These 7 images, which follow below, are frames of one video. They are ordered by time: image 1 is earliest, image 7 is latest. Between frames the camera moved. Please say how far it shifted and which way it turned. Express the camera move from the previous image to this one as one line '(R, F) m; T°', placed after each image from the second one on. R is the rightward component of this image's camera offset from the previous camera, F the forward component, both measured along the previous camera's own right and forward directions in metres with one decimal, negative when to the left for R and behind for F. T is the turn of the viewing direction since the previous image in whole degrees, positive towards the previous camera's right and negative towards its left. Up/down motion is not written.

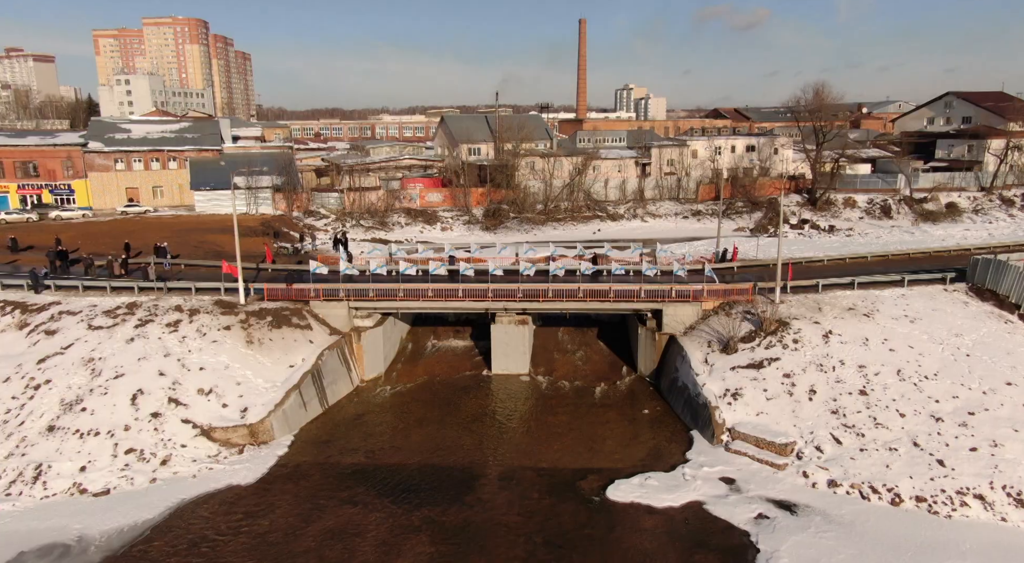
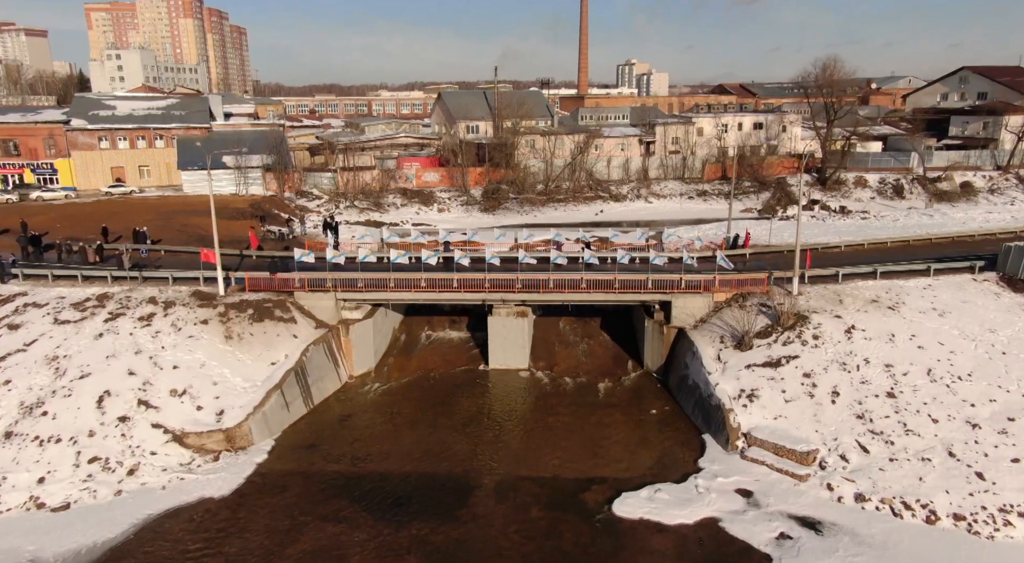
(+0.1, +1.9) m; 0°
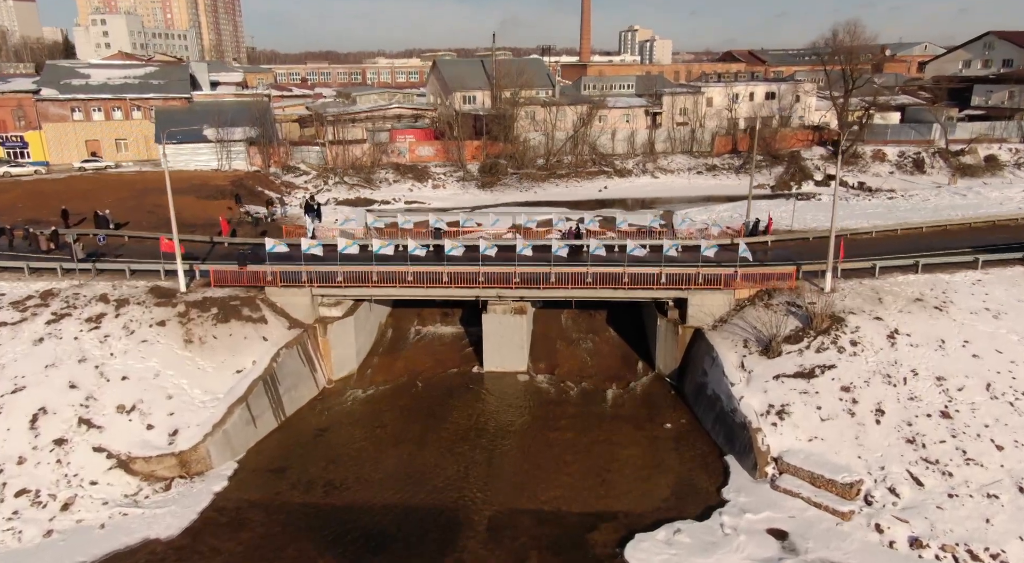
(+0.1, +2.9) m; 0°
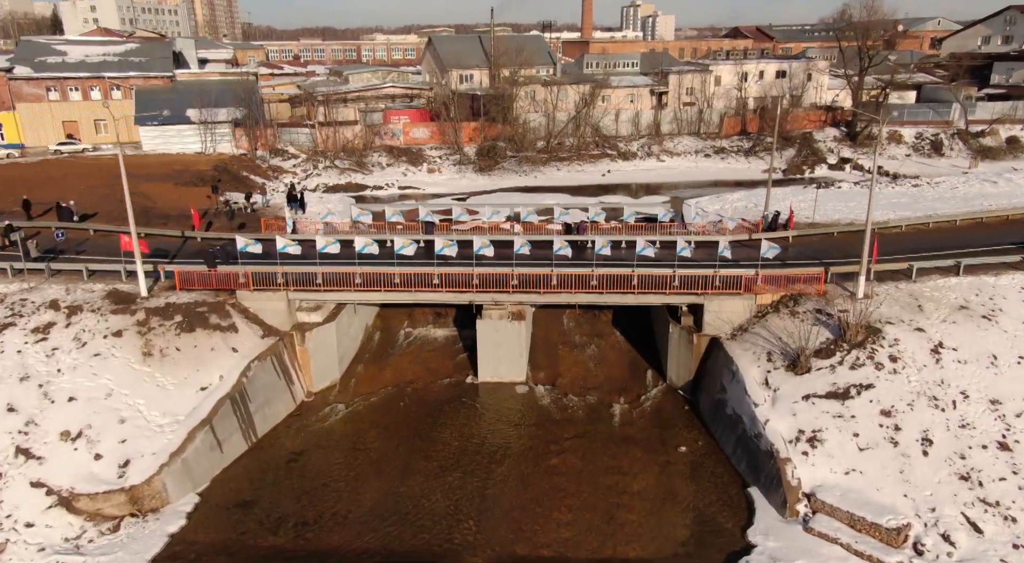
(+0.1, +2.3) m; 0°
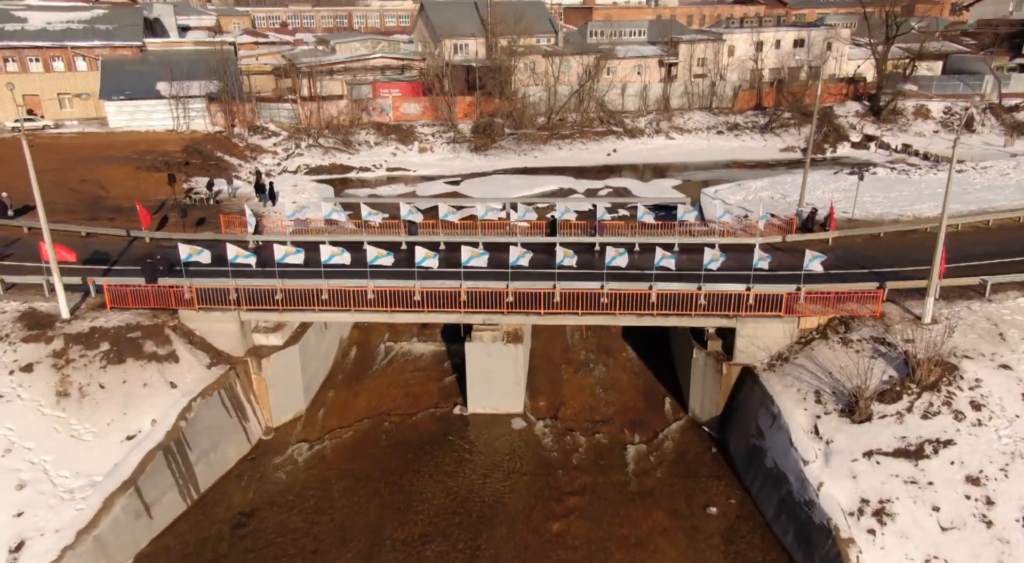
(+0.1, +3.5) m; 0°
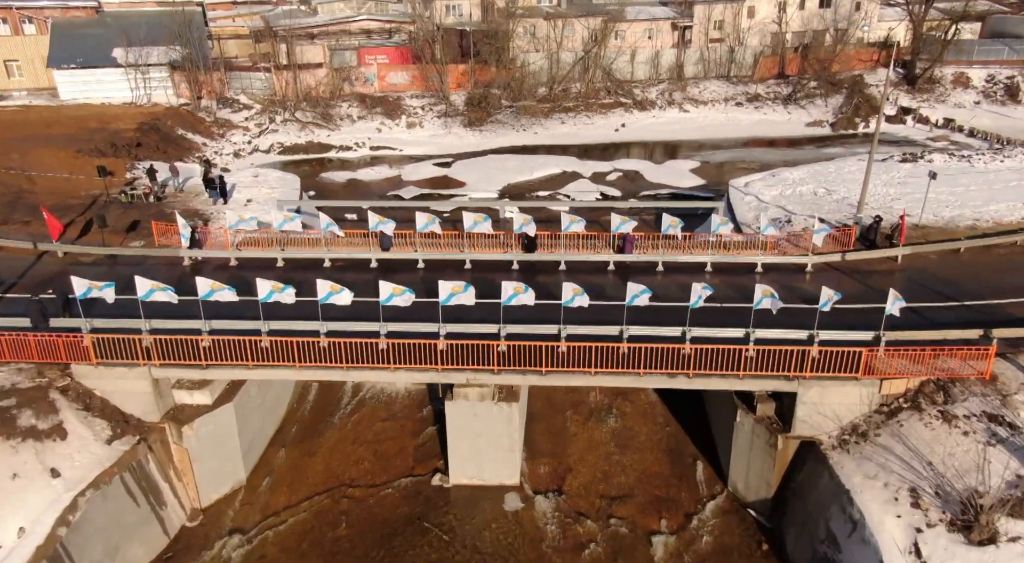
(+0.2, +4.3) m; 0°
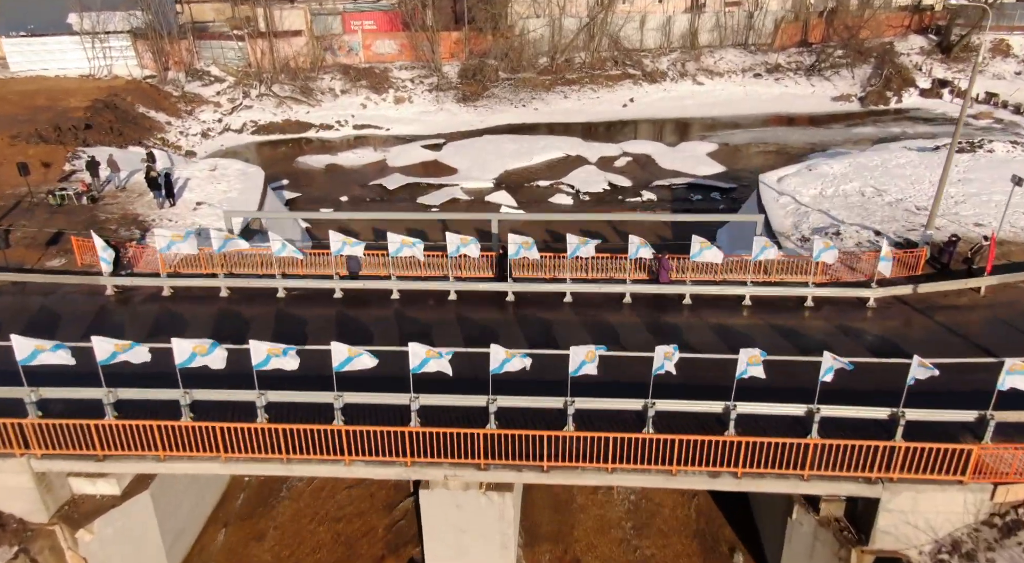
(+0.1, +3.4) m; 0°
